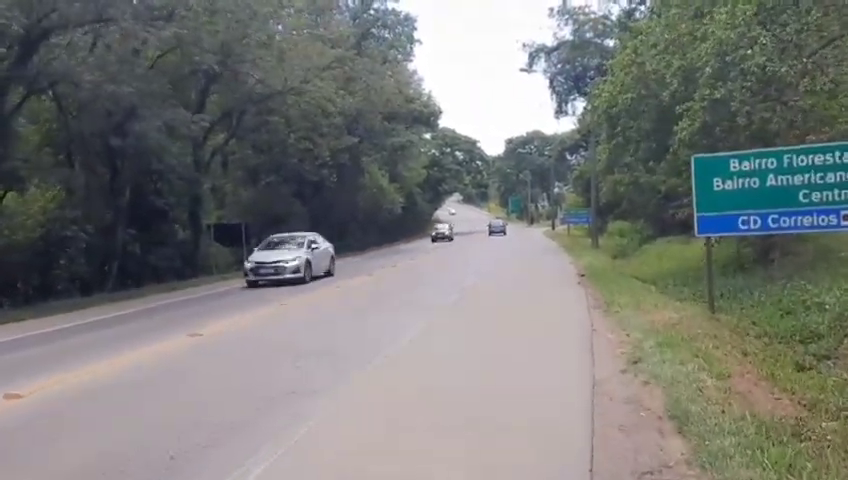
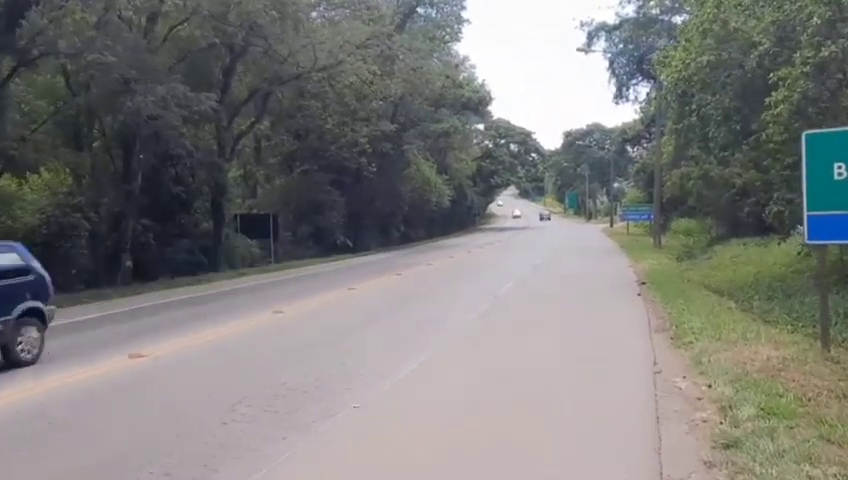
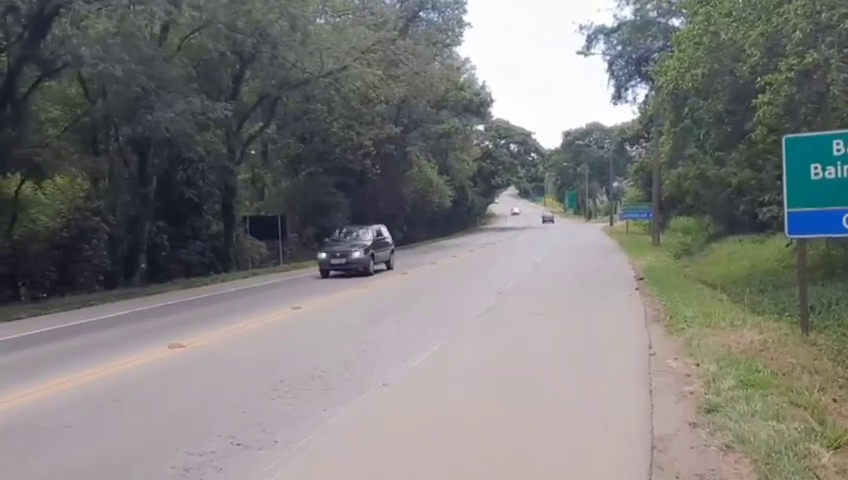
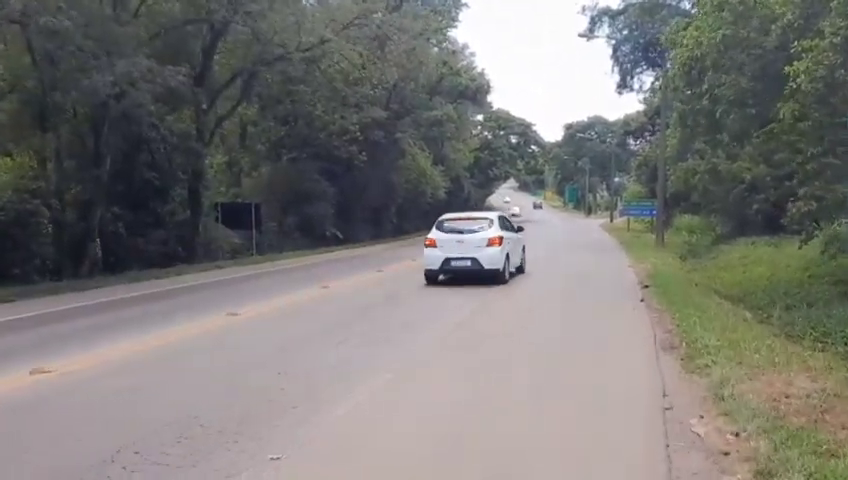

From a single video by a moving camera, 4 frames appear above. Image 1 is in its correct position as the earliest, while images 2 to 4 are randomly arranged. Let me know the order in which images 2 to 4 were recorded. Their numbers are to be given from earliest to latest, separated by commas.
3, 2, 4
